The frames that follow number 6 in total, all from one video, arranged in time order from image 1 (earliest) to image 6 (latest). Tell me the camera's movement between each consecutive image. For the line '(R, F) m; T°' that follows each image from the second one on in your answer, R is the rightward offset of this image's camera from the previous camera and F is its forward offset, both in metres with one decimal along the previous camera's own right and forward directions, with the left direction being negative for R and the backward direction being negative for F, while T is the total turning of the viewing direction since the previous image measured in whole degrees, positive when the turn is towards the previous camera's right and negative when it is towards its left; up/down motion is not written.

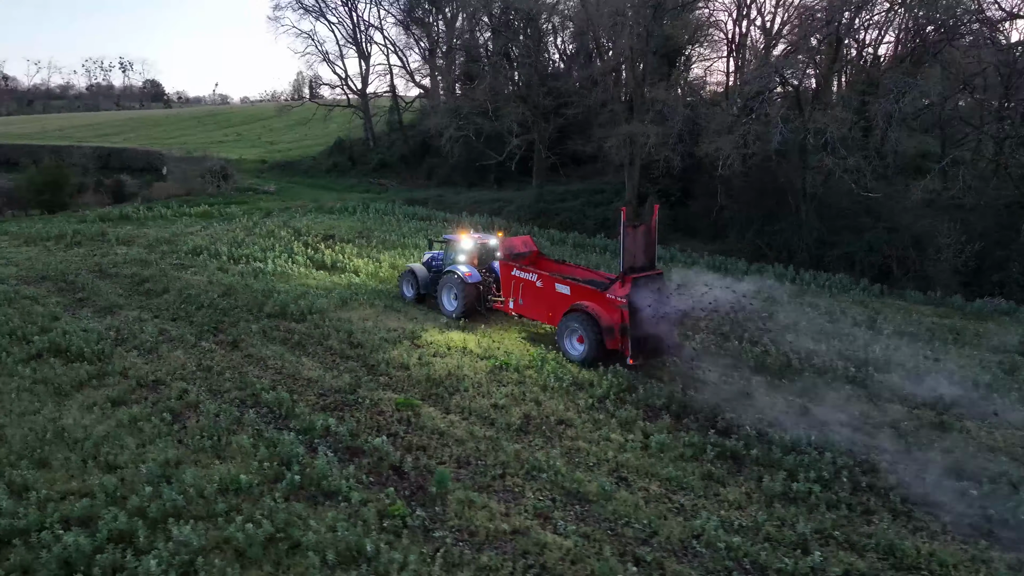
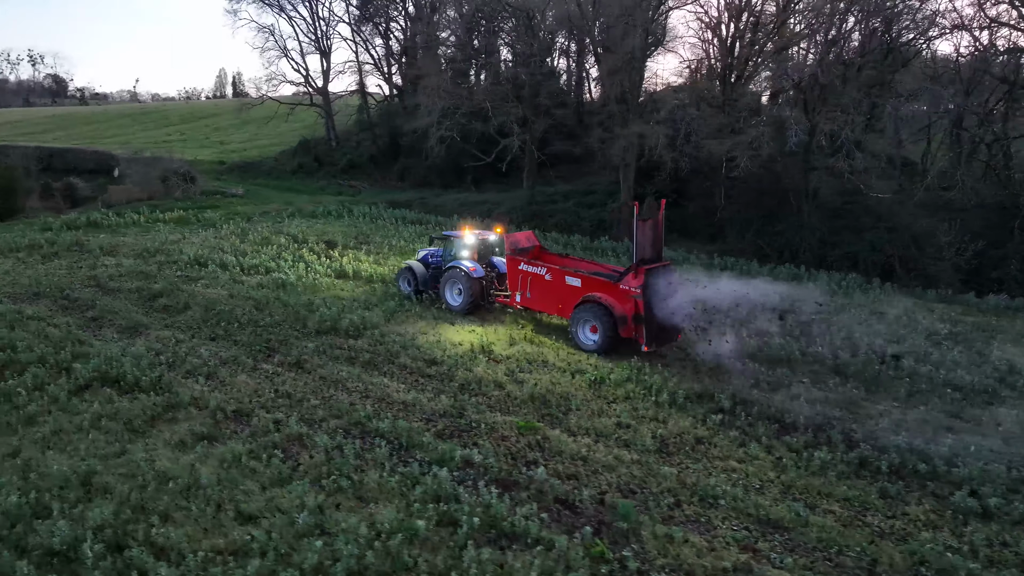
(-2.0, +0.6) m; +6°
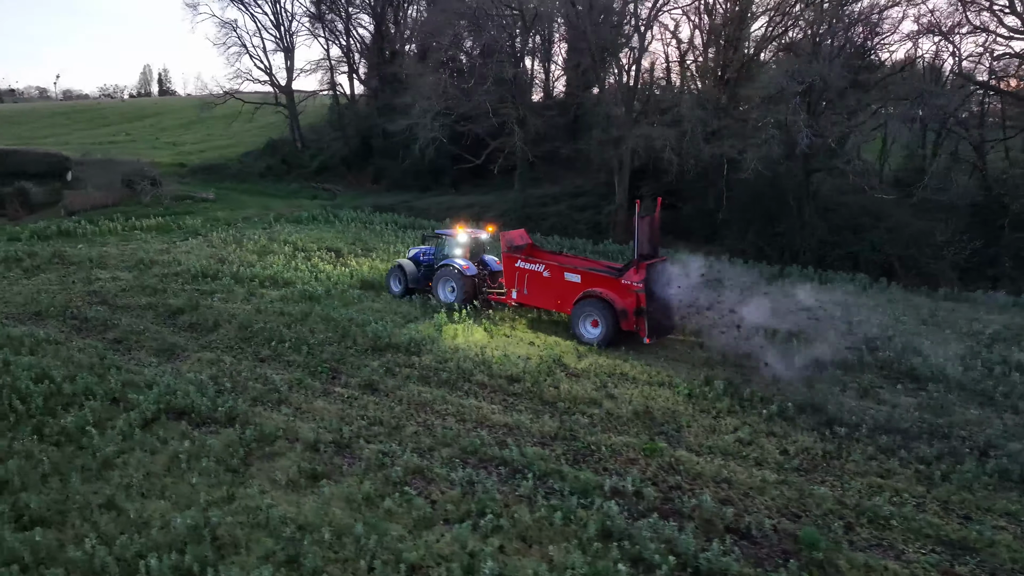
(-1.8, +0.5) m; +5°
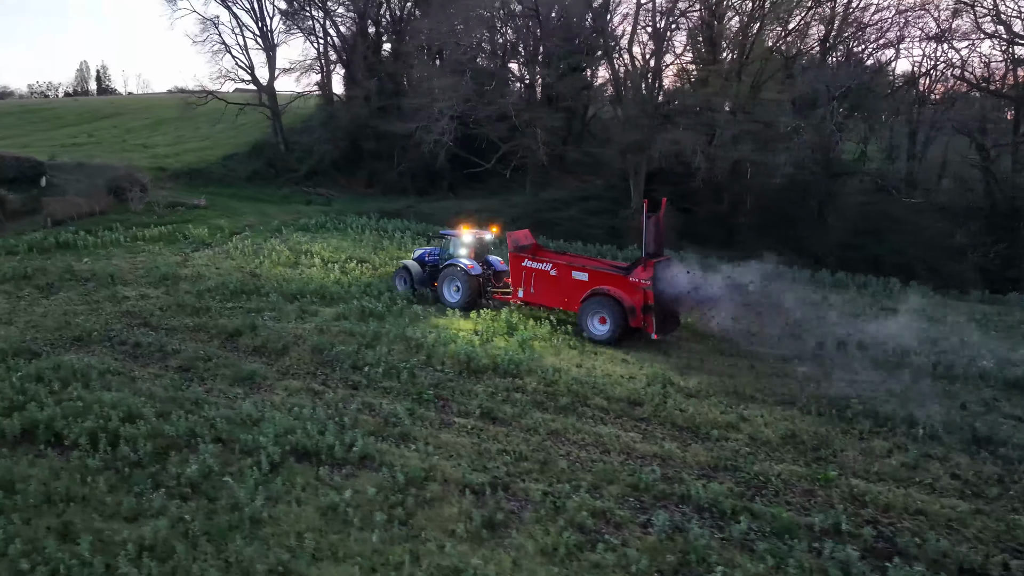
(-2.0, +0.6) m; +4°
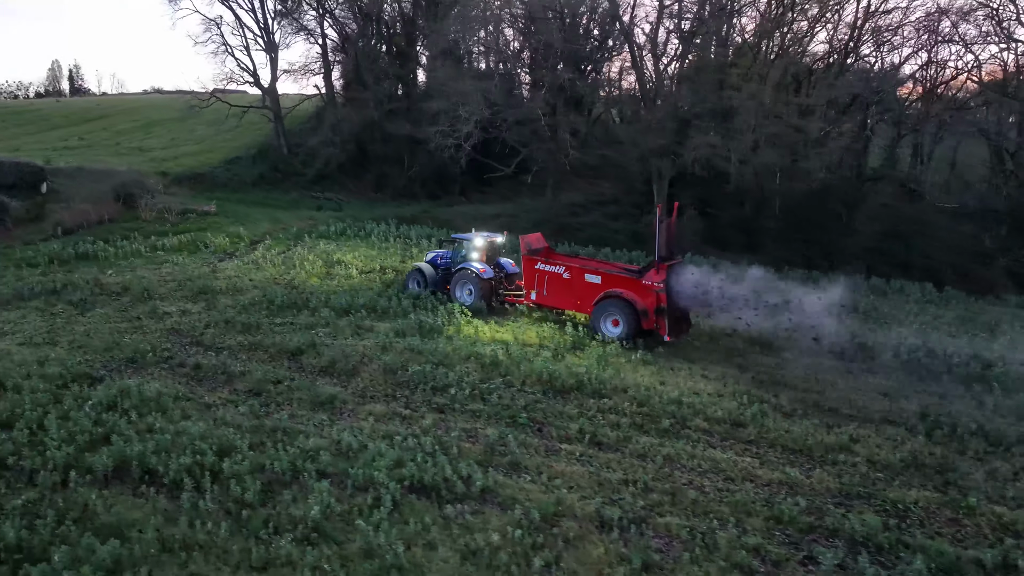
(-1.3, +0.4) m; +2°
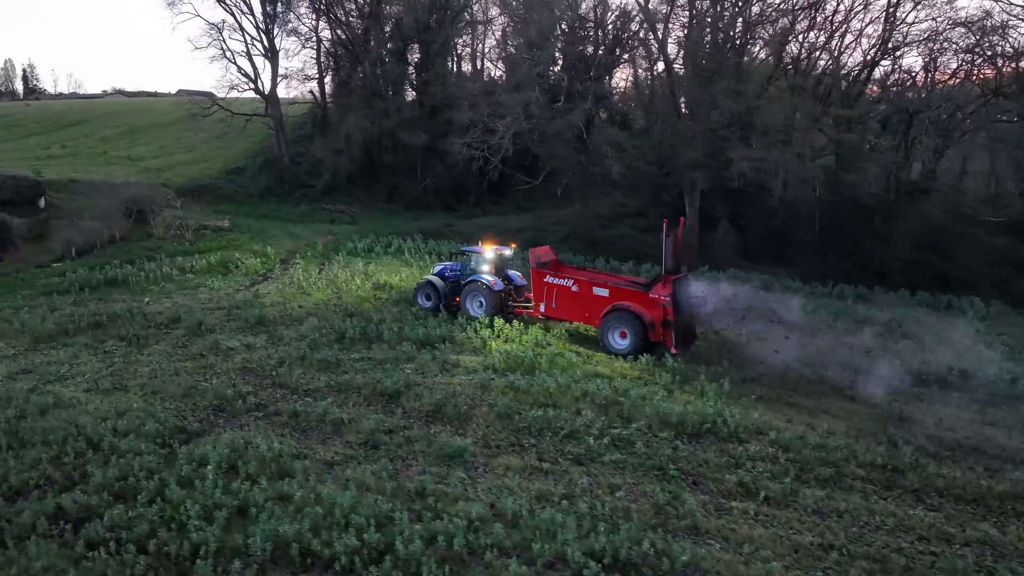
(-1.9, +0.6) m; +3°
